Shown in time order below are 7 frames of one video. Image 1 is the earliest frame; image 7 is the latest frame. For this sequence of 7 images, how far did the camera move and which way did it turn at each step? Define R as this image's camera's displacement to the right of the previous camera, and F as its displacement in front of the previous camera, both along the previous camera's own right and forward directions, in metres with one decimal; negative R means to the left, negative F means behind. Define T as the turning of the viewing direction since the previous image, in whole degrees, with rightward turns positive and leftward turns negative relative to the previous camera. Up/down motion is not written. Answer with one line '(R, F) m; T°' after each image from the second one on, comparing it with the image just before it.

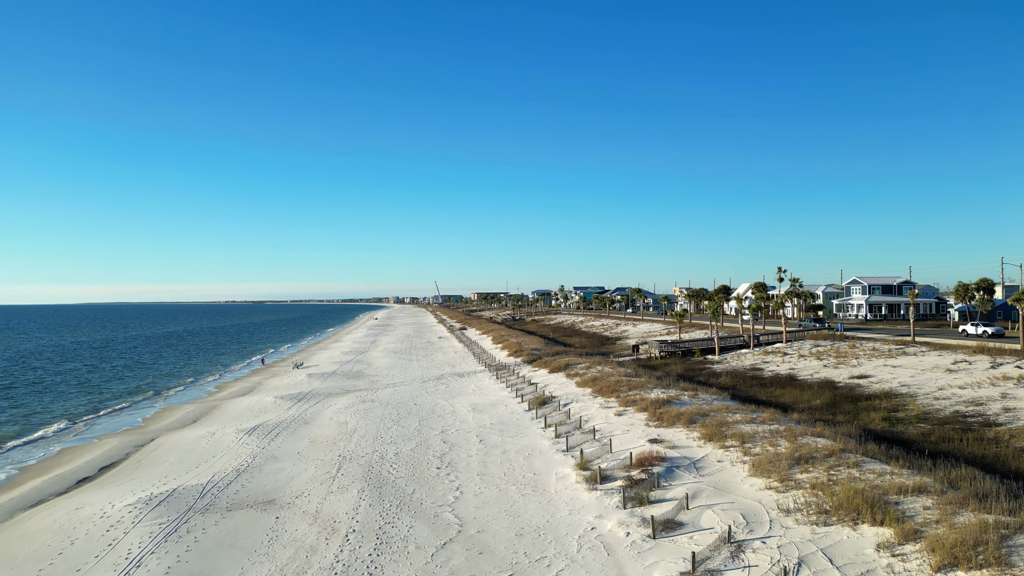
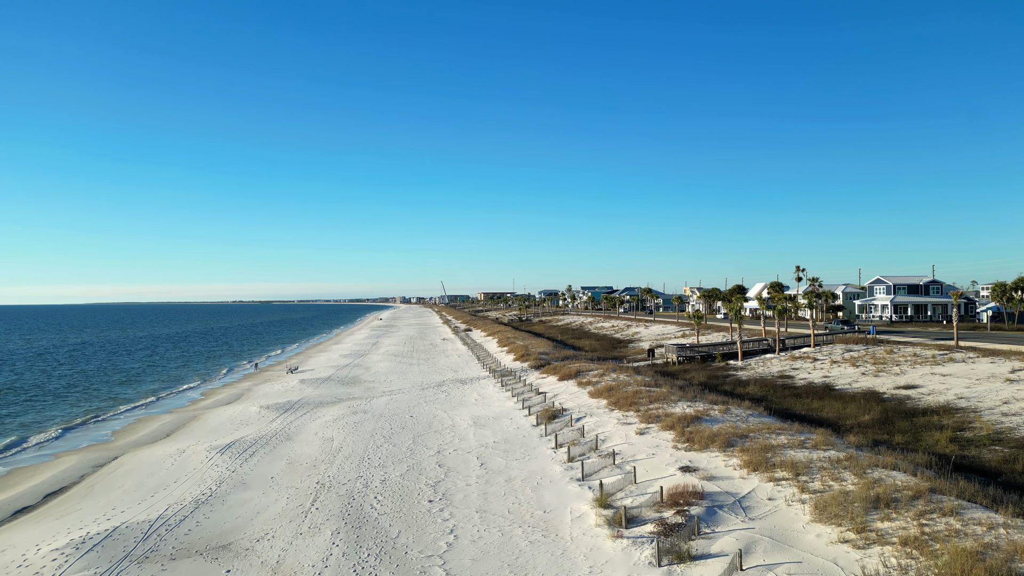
(0.0, +2.8) m; -1°
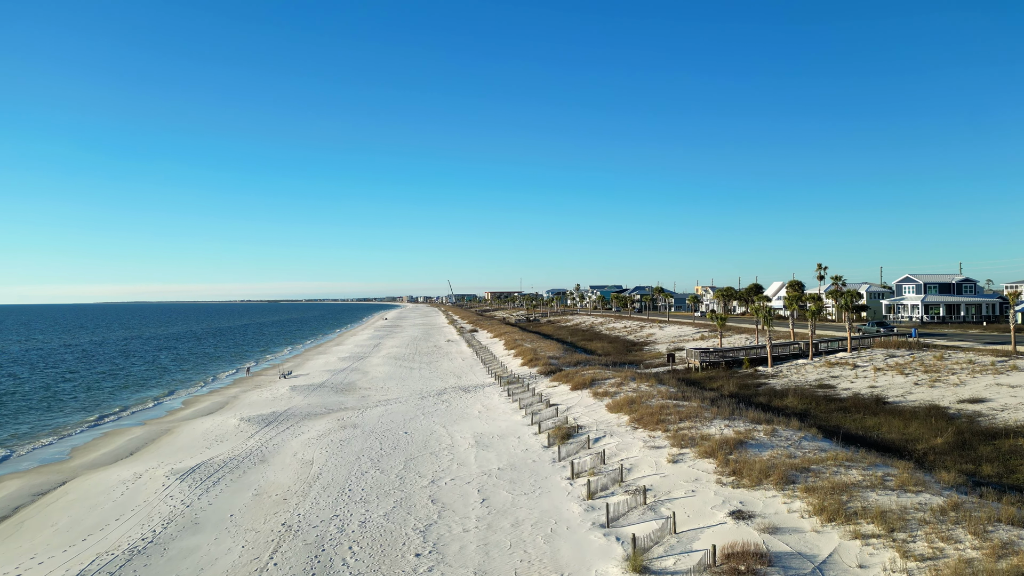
(0.0, +3.1) m; -1°
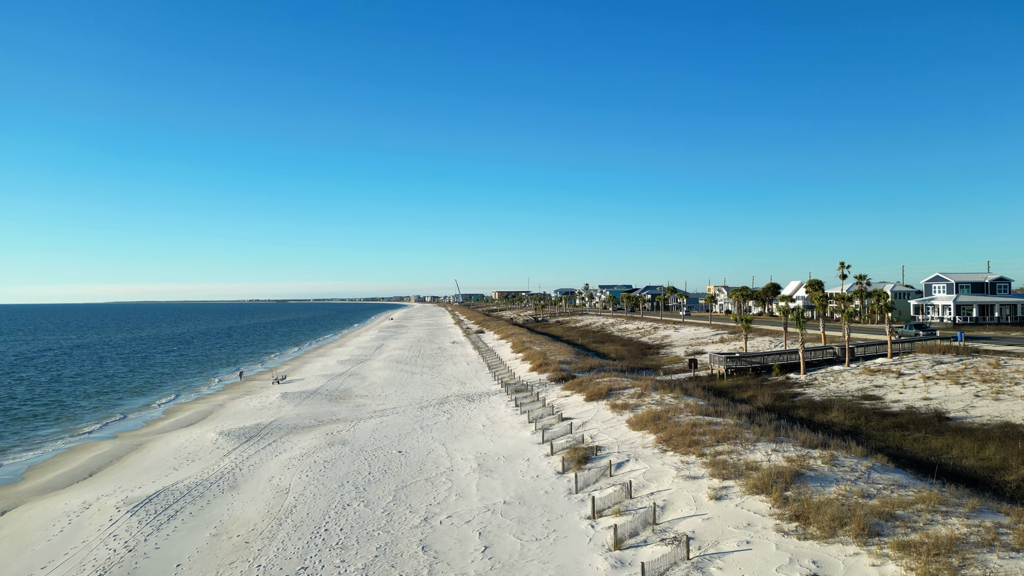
(0.0, +2.8) m; -1°
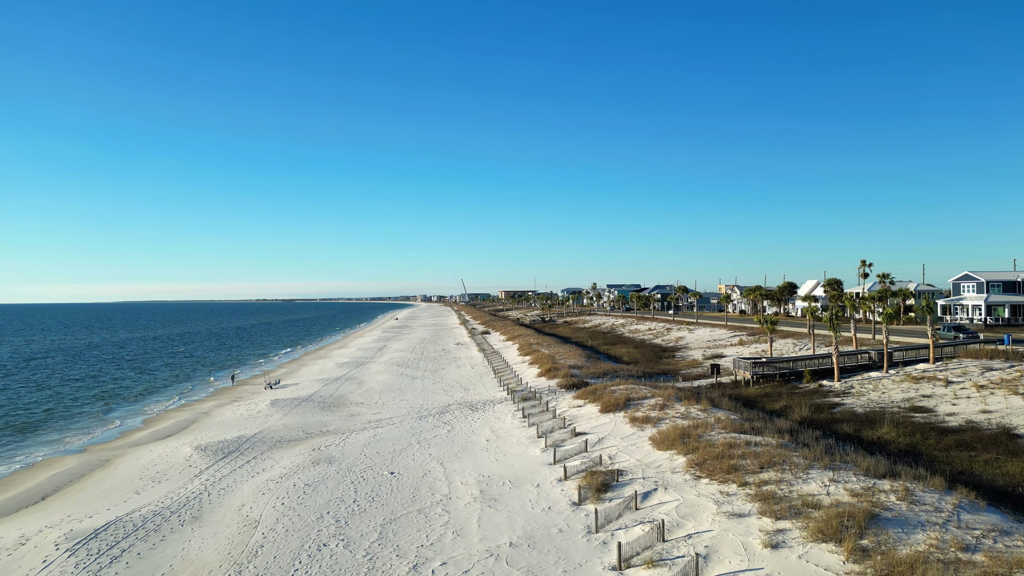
(0.0, +2.5) m; -1°
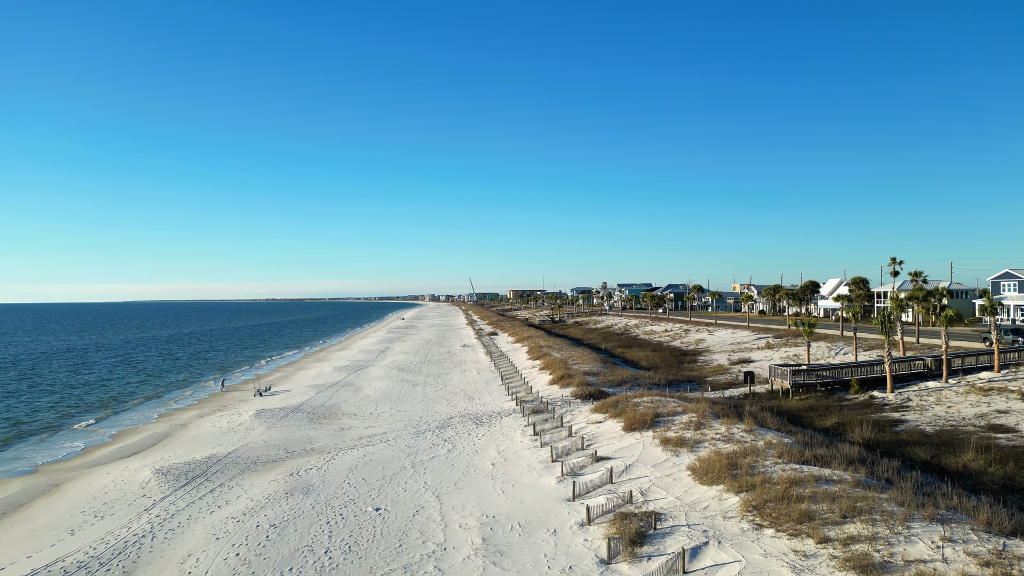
(-0.1, +3.1) m; -1°
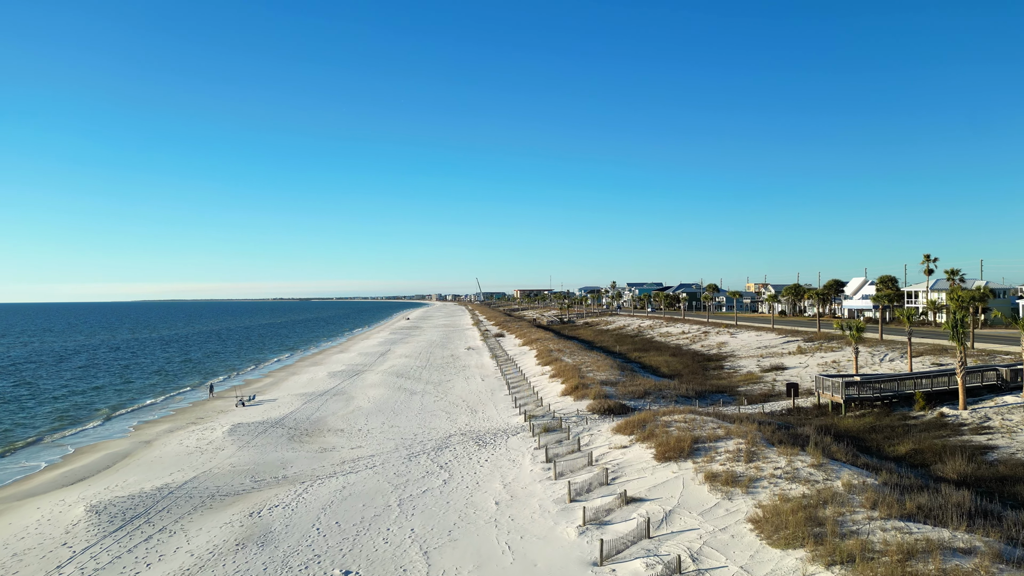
(0.0, +3.4) m; -1°
